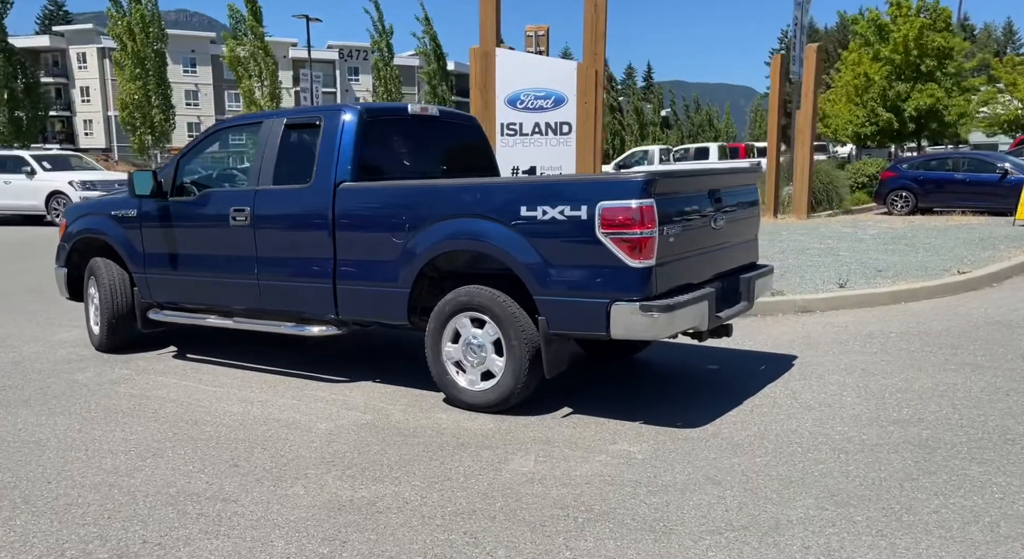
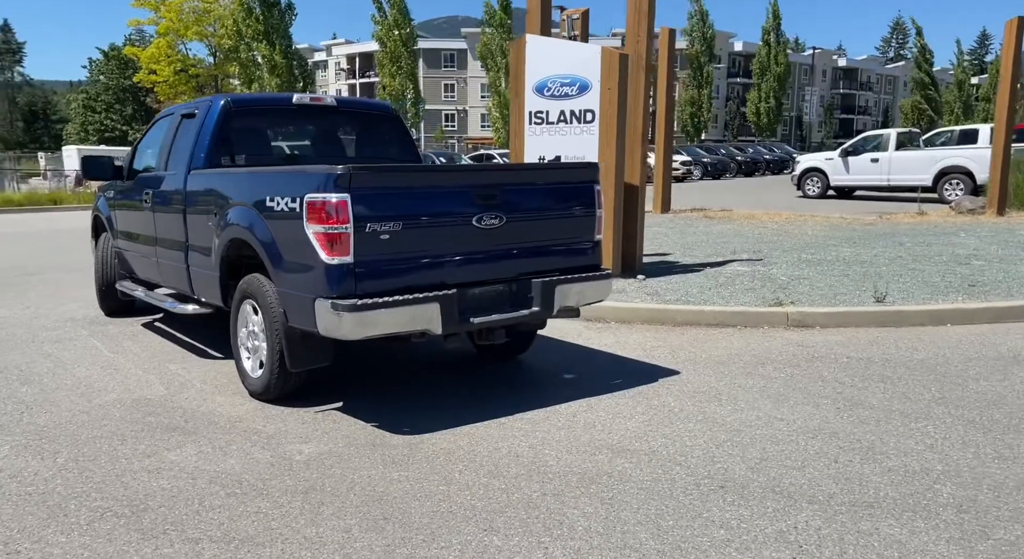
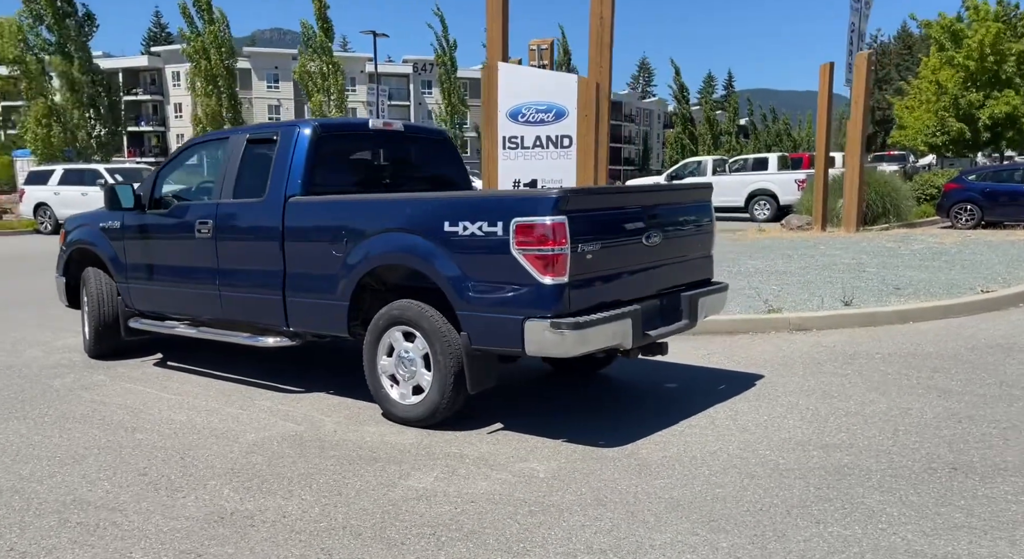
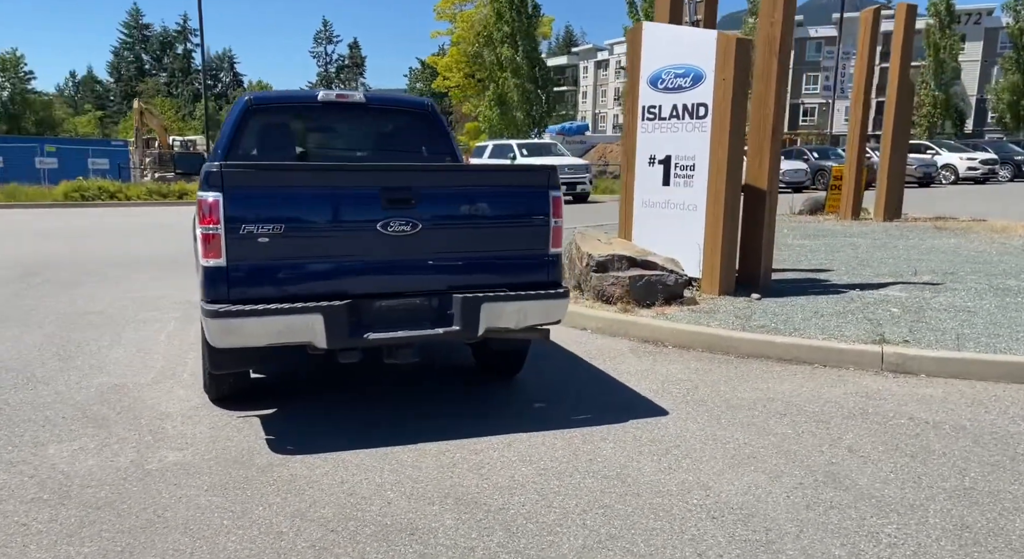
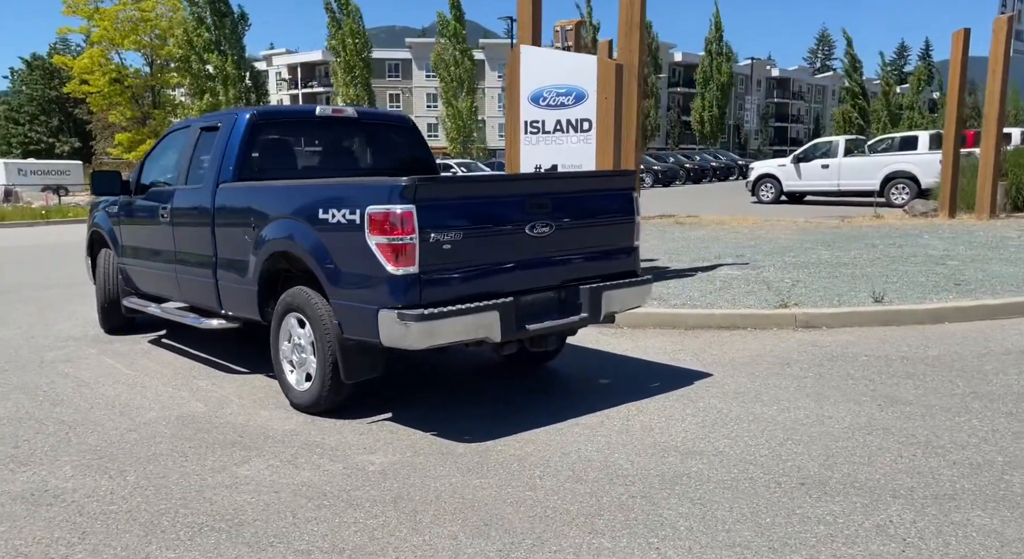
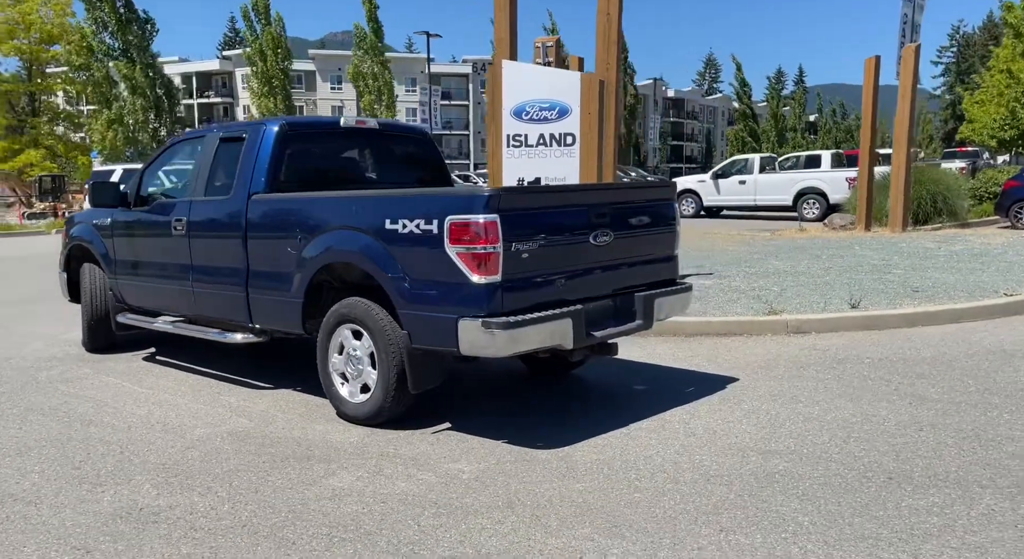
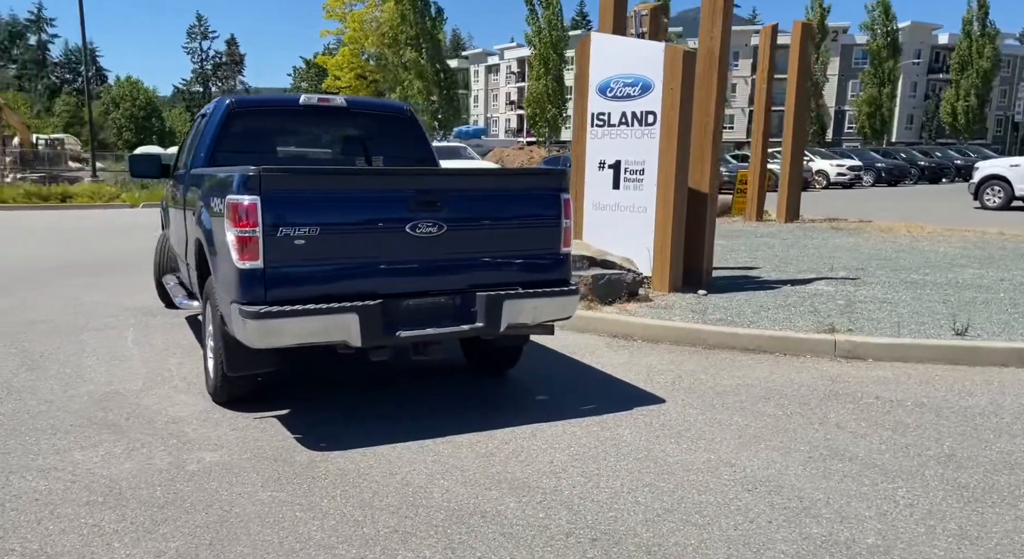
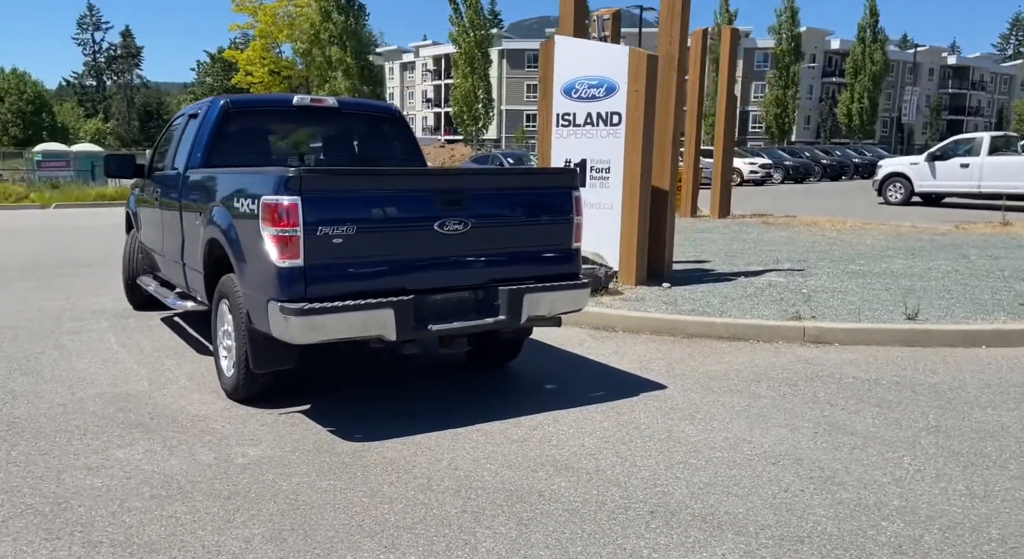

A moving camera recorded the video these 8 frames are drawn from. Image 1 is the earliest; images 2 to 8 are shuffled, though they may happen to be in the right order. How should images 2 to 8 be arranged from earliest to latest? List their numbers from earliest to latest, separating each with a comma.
3, 6, 5, 2, 8, 7, 4
